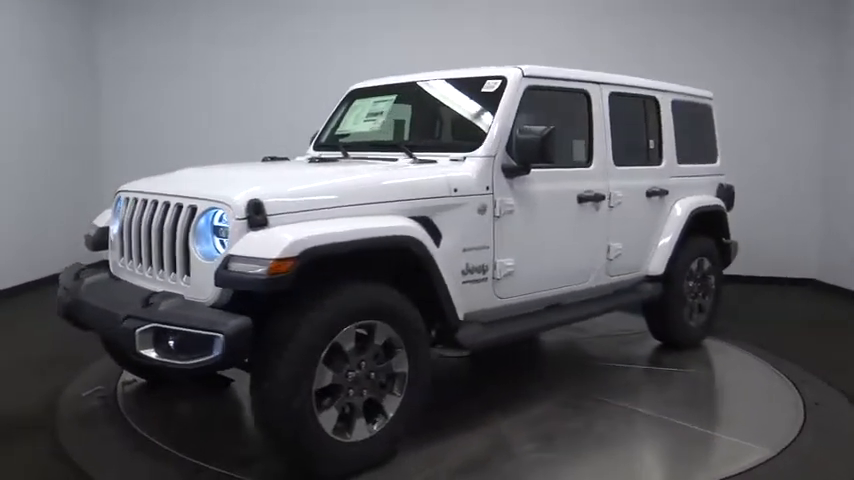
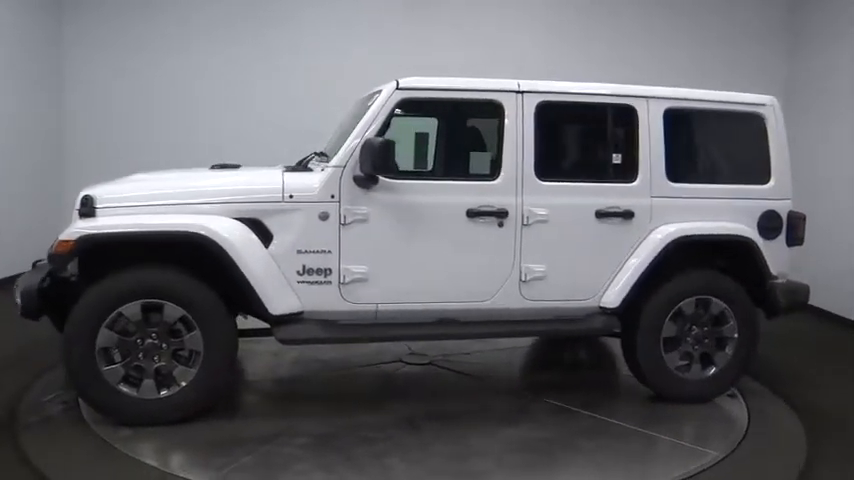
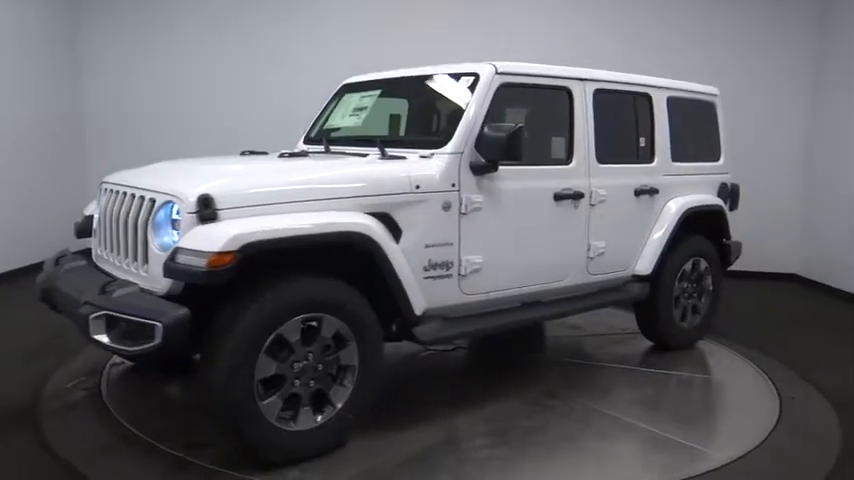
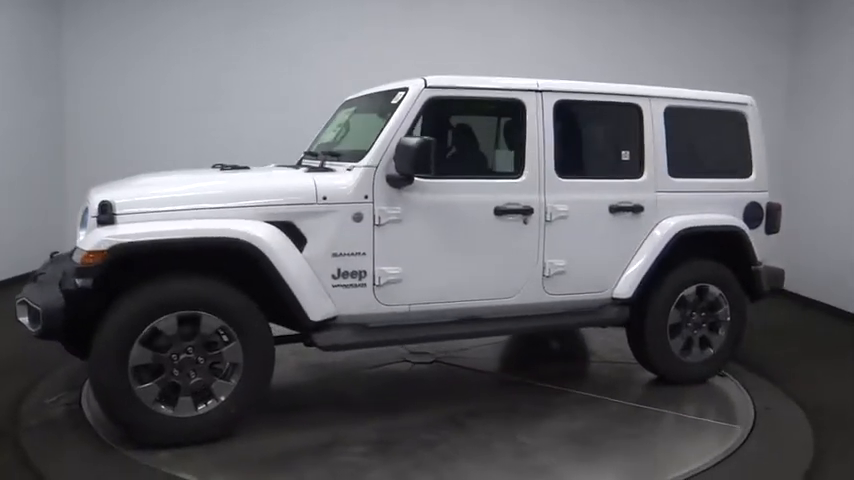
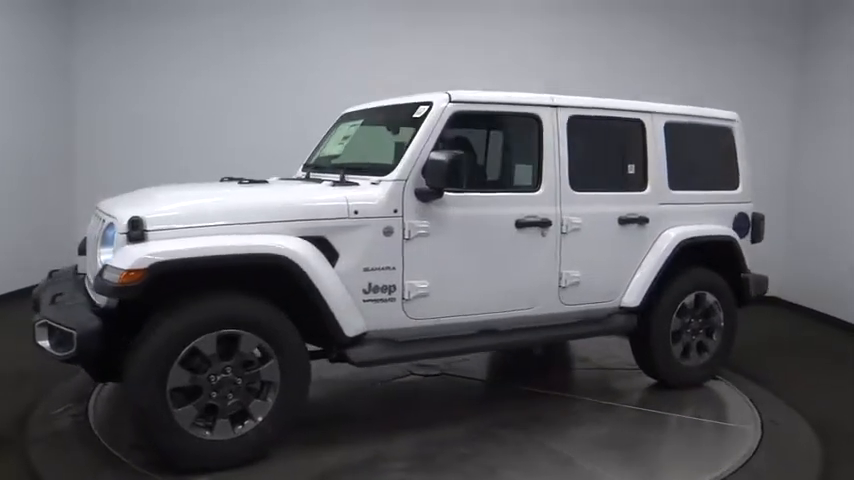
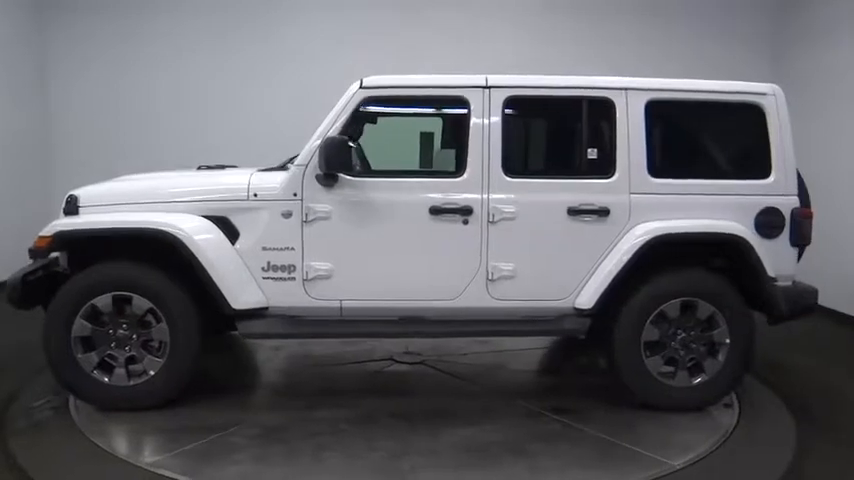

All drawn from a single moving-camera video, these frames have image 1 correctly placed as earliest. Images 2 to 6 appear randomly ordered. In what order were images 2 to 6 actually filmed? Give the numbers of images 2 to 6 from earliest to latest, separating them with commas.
3, 5, 4, 2, 6
